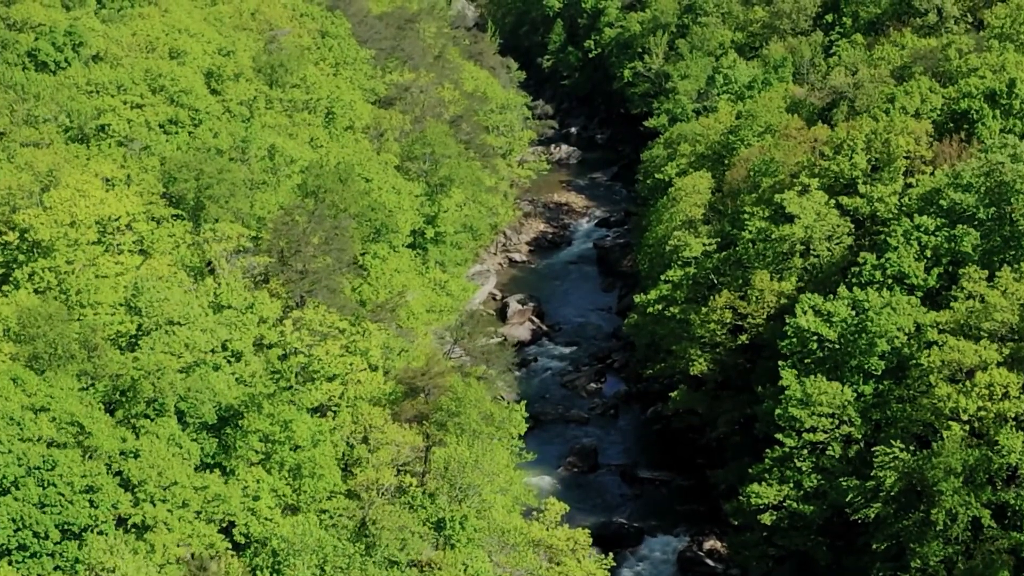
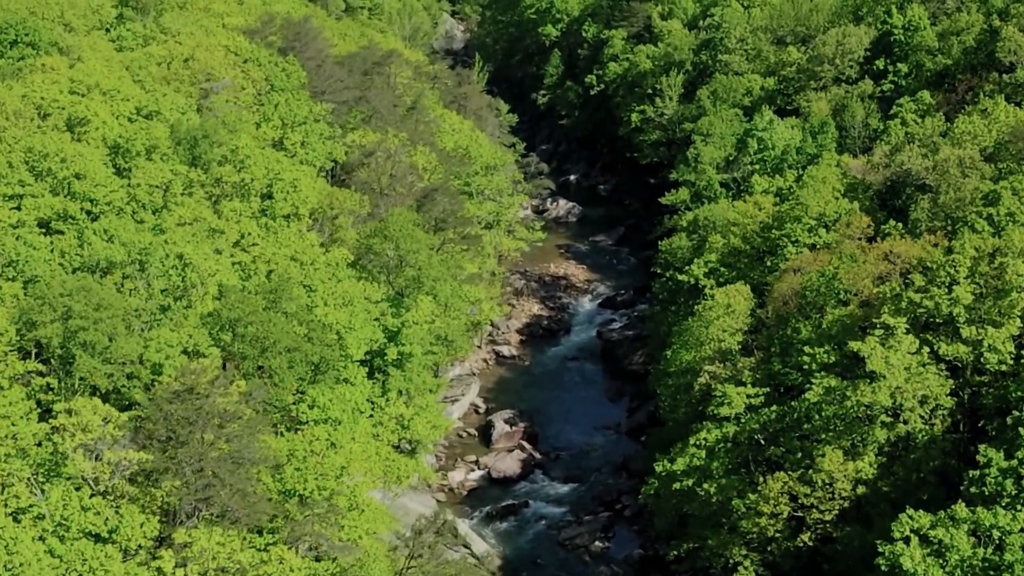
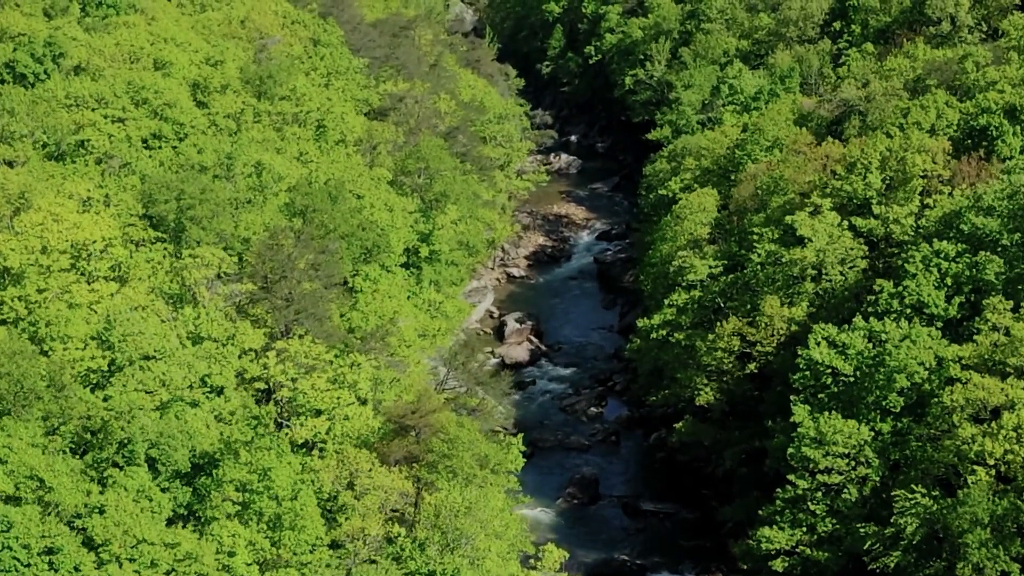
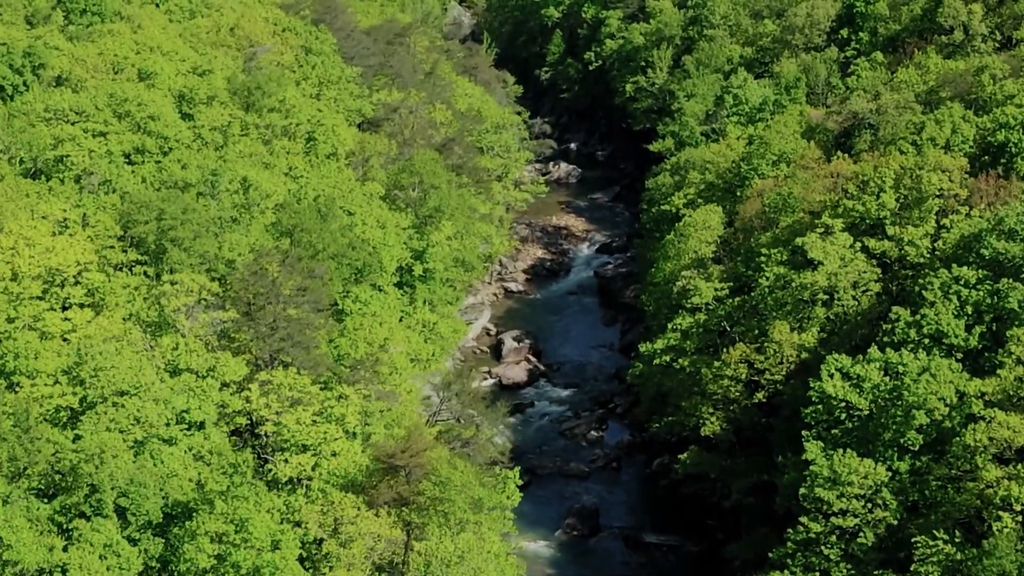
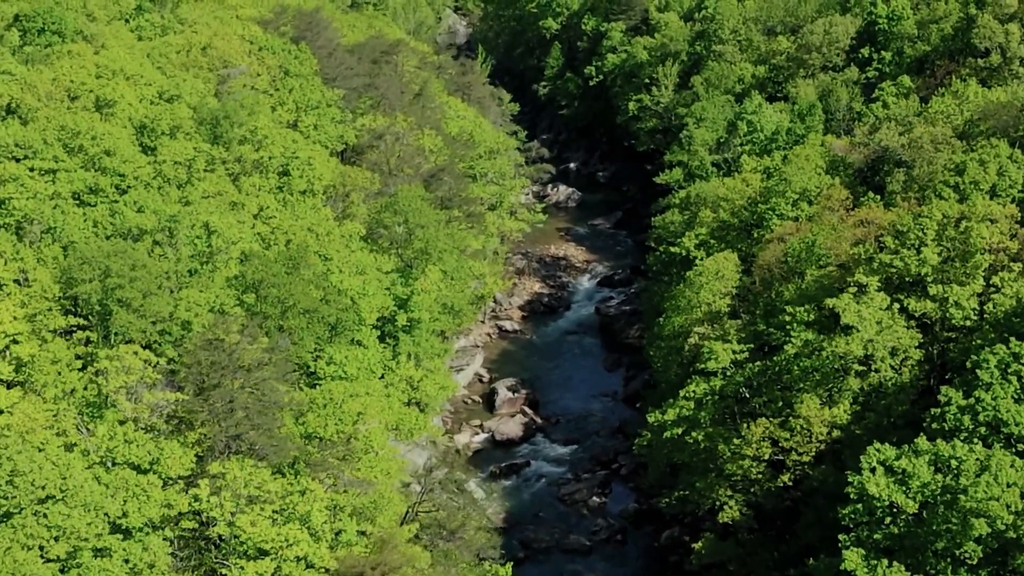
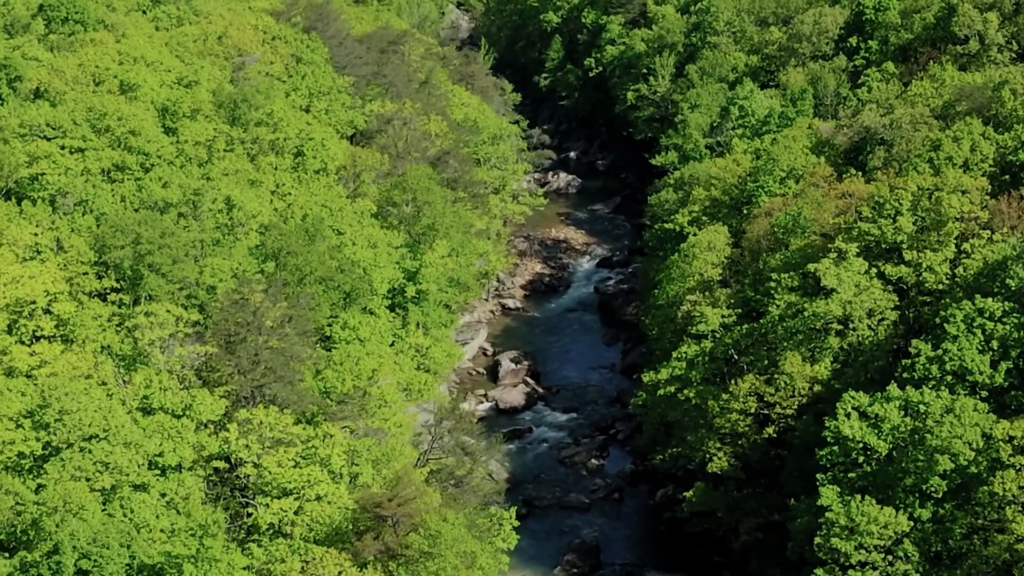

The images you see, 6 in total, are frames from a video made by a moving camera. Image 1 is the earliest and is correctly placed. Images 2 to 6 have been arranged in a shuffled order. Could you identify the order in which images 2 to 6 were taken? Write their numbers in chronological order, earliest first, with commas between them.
3, 4, 6, 5, 2
